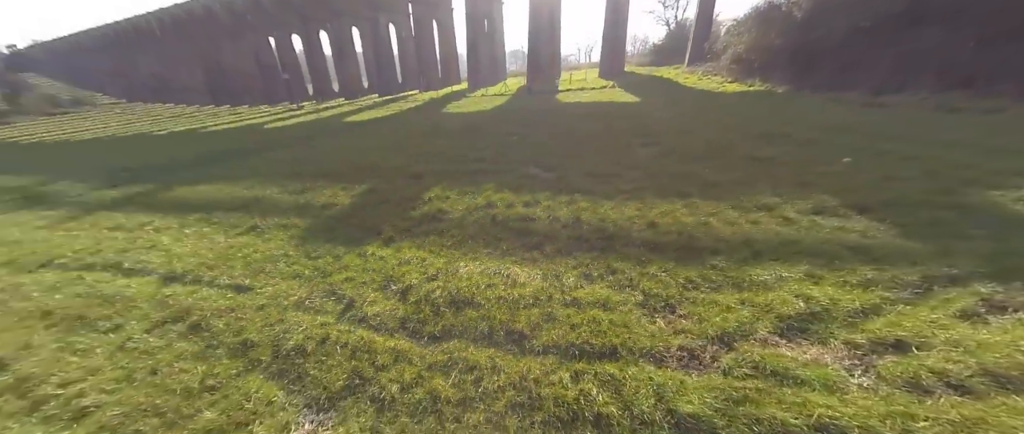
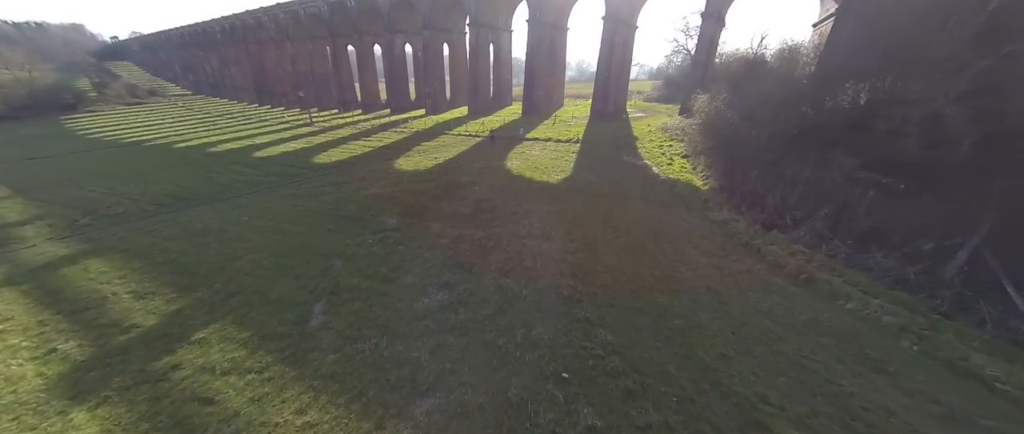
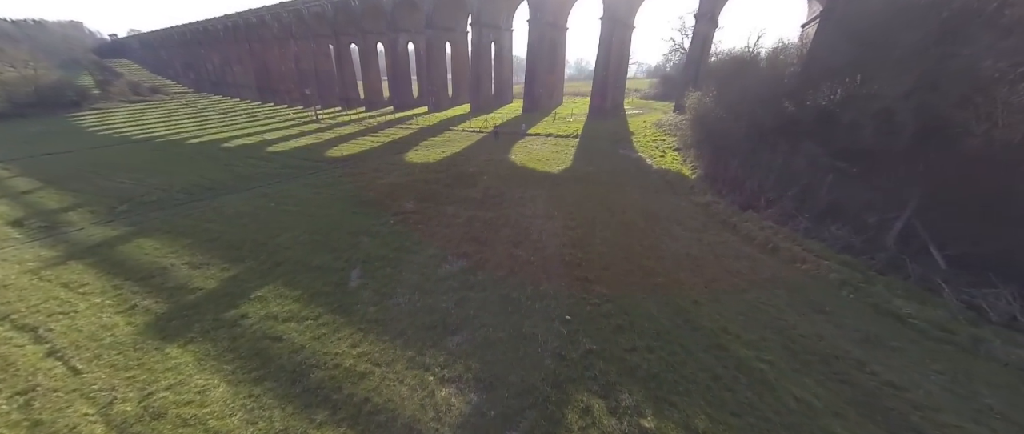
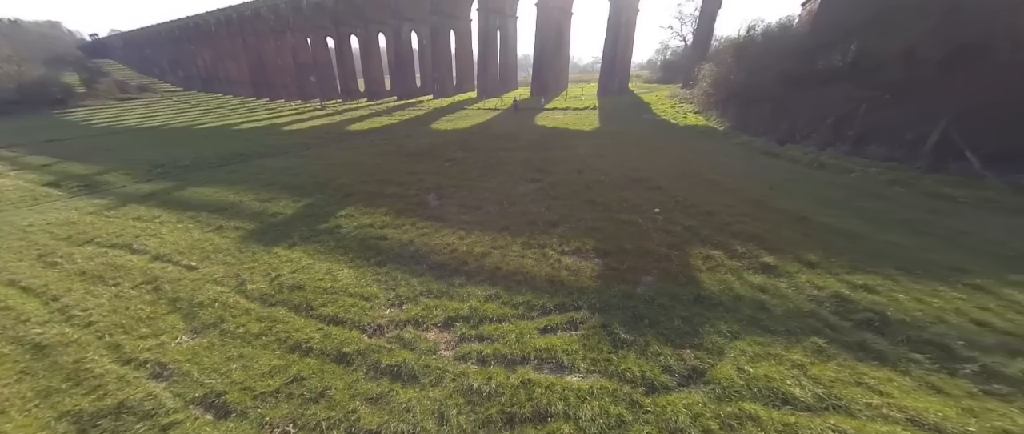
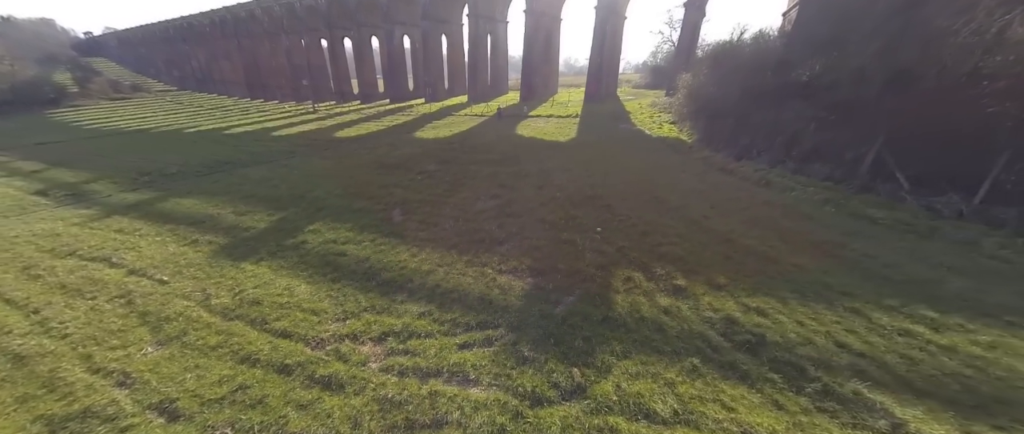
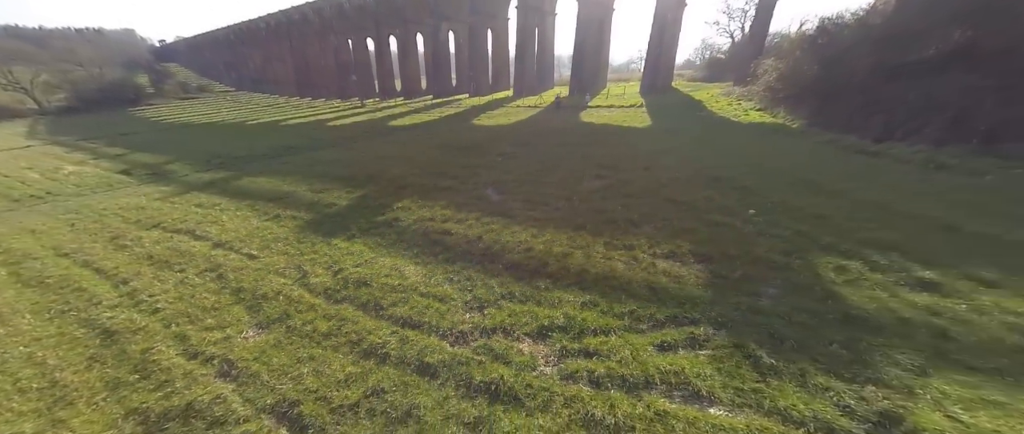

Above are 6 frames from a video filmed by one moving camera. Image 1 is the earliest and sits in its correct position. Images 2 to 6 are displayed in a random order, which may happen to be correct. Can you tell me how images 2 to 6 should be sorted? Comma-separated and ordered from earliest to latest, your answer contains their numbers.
6, 4, 5, 3, 2
